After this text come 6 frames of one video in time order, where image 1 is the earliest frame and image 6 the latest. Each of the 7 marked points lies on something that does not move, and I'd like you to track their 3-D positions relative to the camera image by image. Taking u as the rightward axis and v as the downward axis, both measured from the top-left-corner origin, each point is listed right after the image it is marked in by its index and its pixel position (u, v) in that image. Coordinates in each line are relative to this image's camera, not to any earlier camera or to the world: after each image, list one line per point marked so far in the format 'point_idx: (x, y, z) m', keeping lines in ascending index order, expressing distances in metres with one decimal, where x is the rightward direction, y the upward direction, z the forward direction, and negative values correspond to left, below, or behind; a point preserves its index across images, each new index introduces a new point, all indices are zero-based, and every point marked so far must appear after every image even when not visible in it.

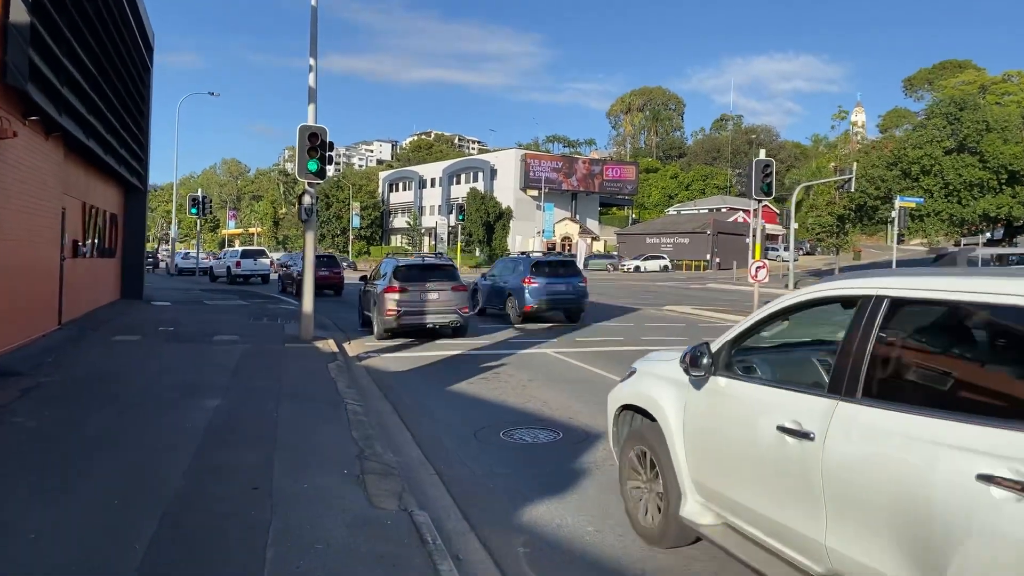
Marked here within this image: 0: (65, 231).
0: (-9.5, +1.2, +15.4) m
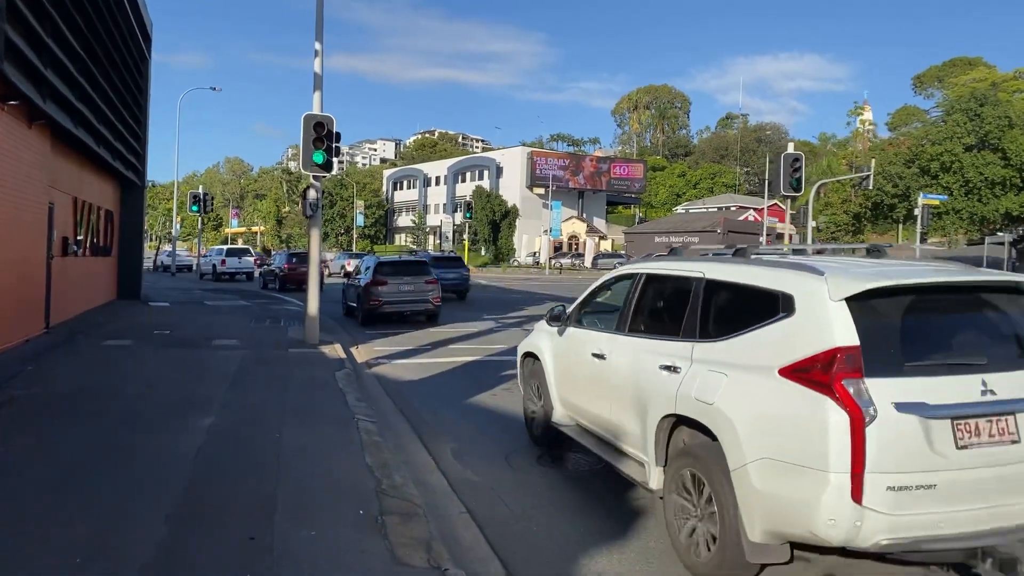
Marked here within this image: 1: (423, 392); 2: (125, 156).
0: (-9.1, +1.2, +14.4) m
1: (-1.3, -1.5, +10.3) m
2: (-10.5, +3.6, +19.7) m
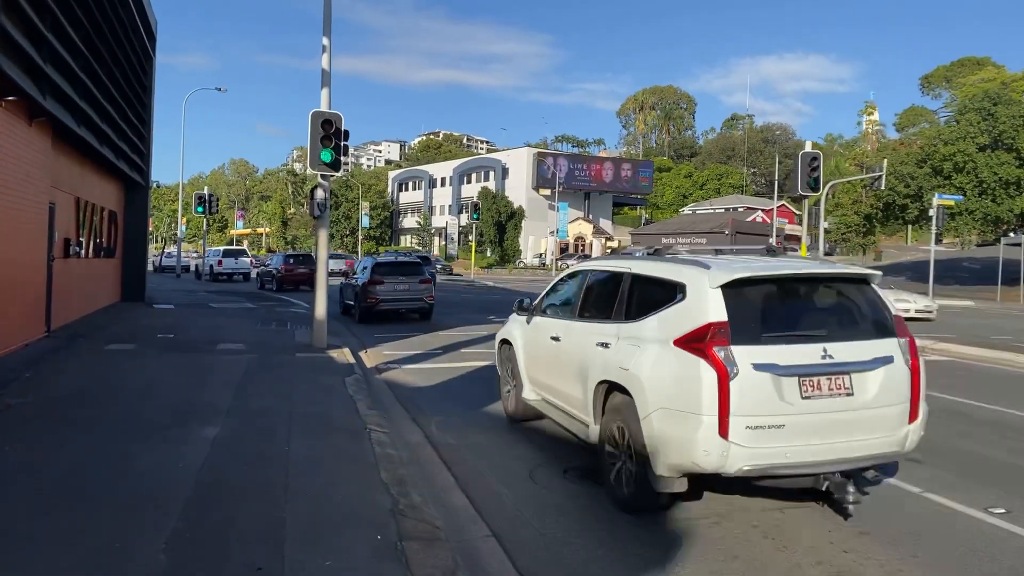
0: (-8.8, +1.2, +14.0) m
1: (-1.0, -1.5, +9.9) m
2: (-10.2, +3.5, +19.3) m
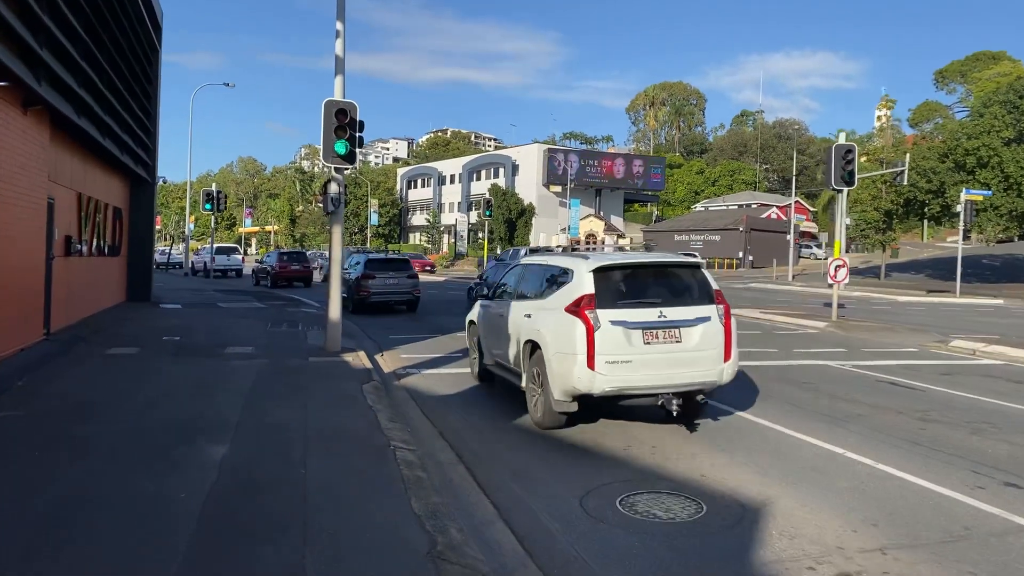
0: (-8.4, +1.2, +13.3) m
1: (-0.6, -1.5, +9.1) m
2: (-9.7, +3.5, +18.6) m
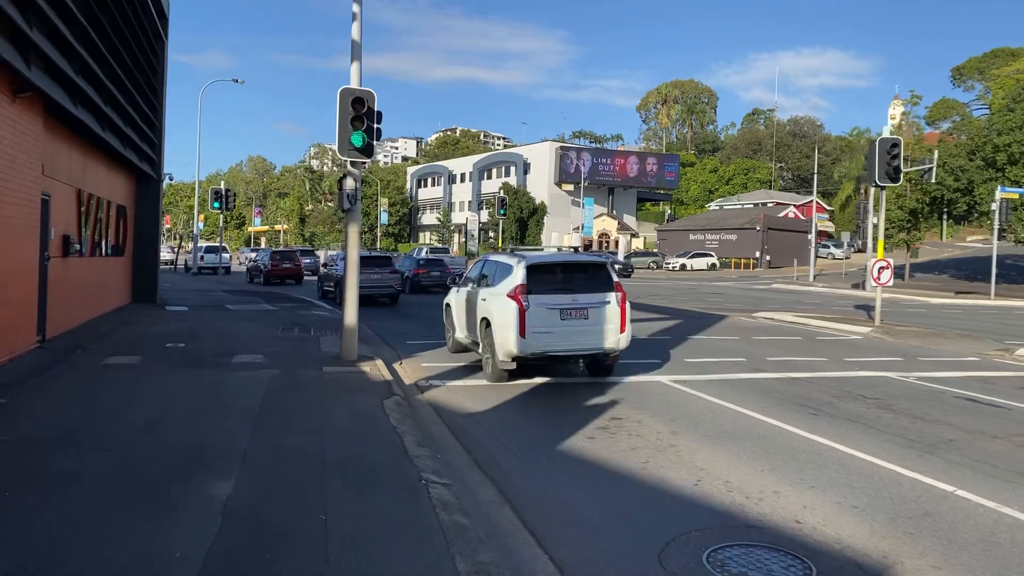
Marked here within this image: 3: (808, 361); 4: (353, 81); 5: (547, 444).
0: (-7.9, +1.1, +12.4) m
1: (-0.2, -1.6, +8.1) m
2: (-9.2, +3.5, +17.7) m
3: (+5.2, -1.3, +12.8) m
4: (-2.5, +3.3, +11.6) m
5: (+0.4, -1.6, +7.4) m
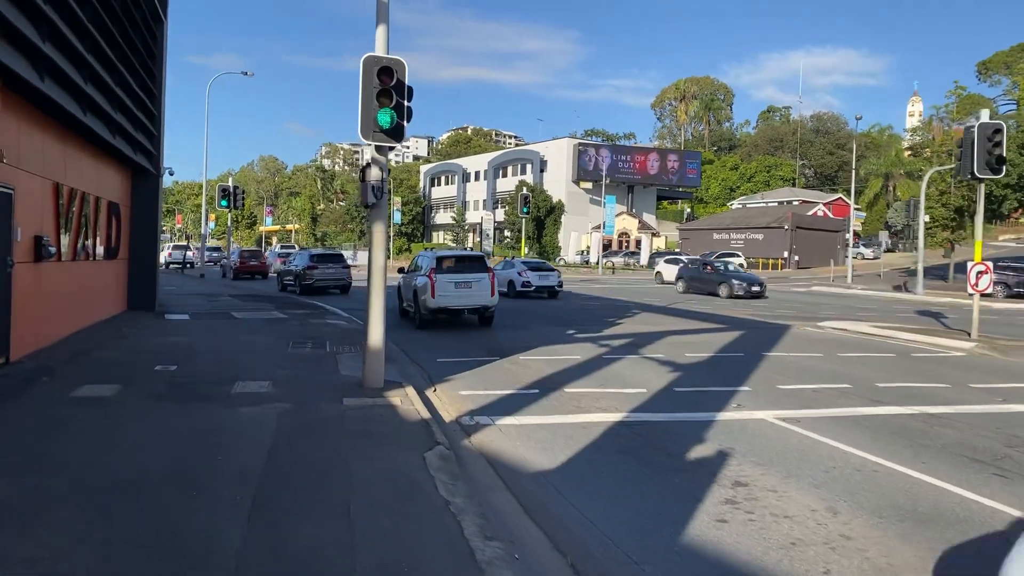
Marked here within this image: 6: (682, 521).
0: (-7.1, +0.9, +10.3) m
1: (+0.6, -1.8, +6.0) m
2: (-8.3, +3.3, +15.7) m
3: (+6.1, -1.5, +10.6) m
4: (-1.7, +3.1, +9.4) m
5: (+1.1, -1.8, +5.3) m
6: (+1.3, -1.8, +5.5) m
